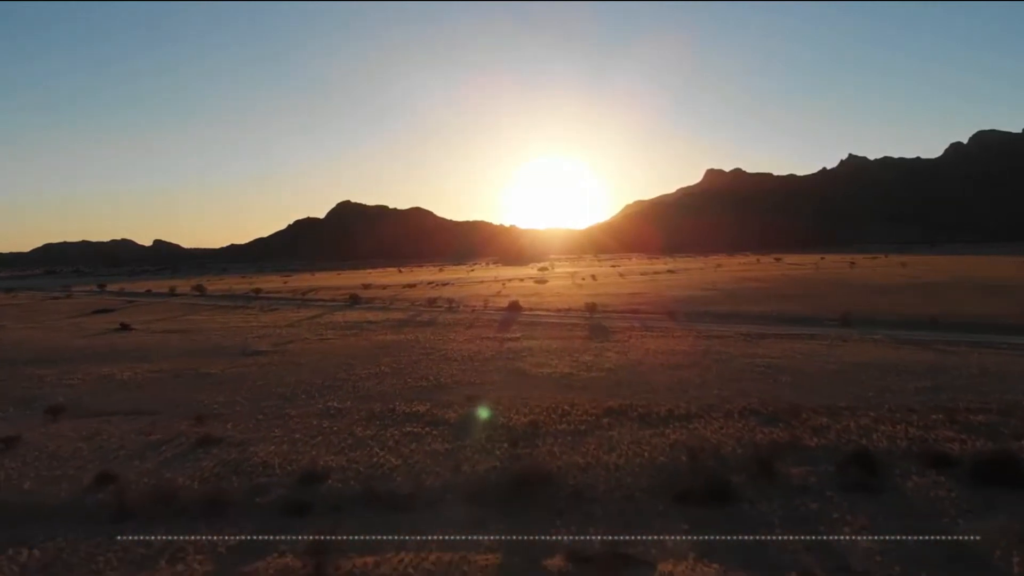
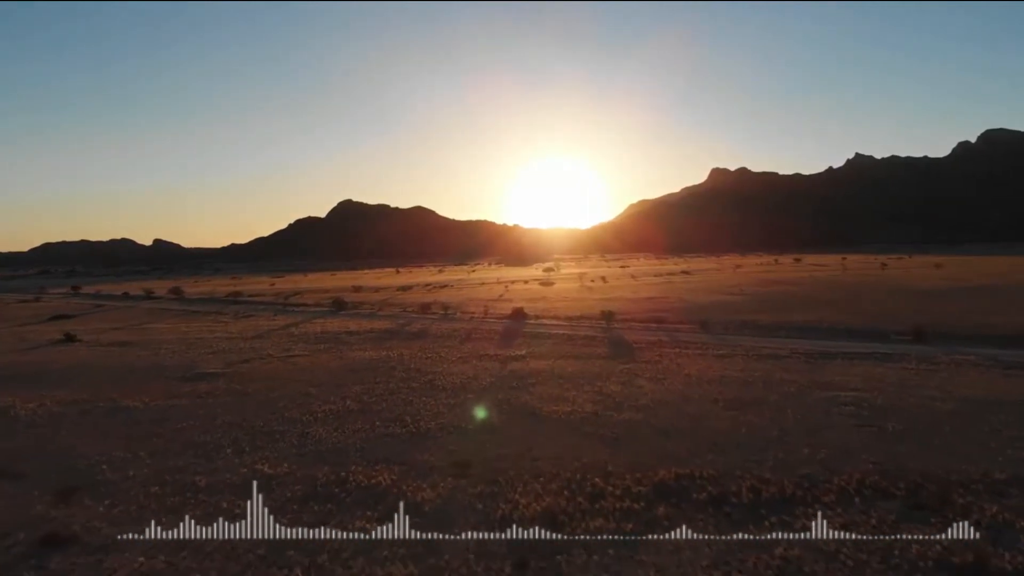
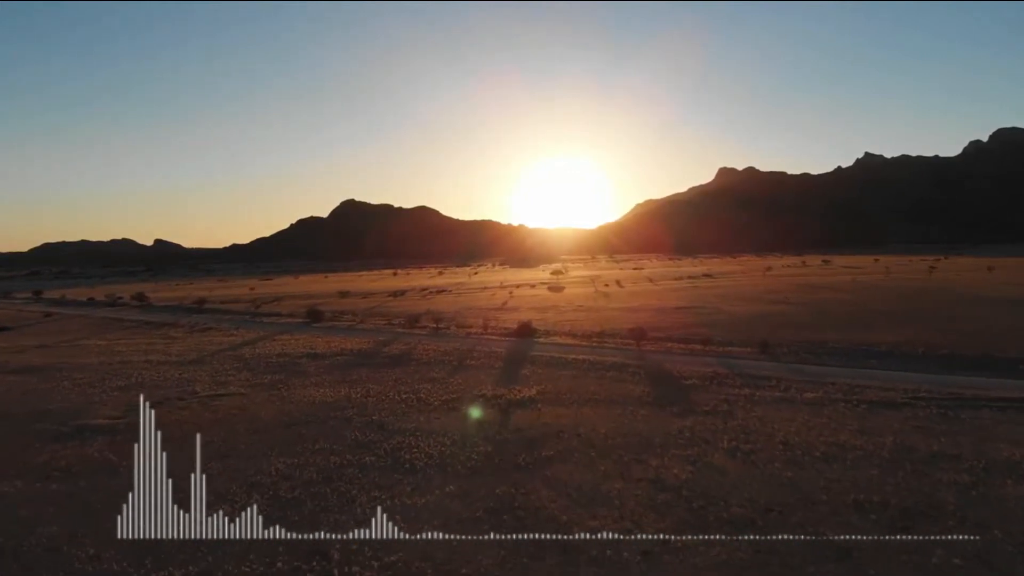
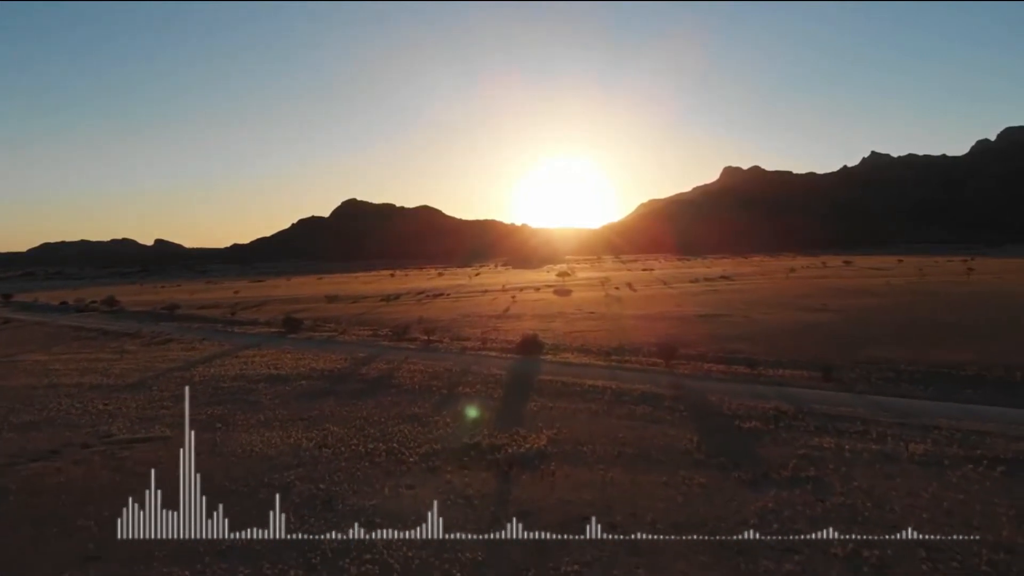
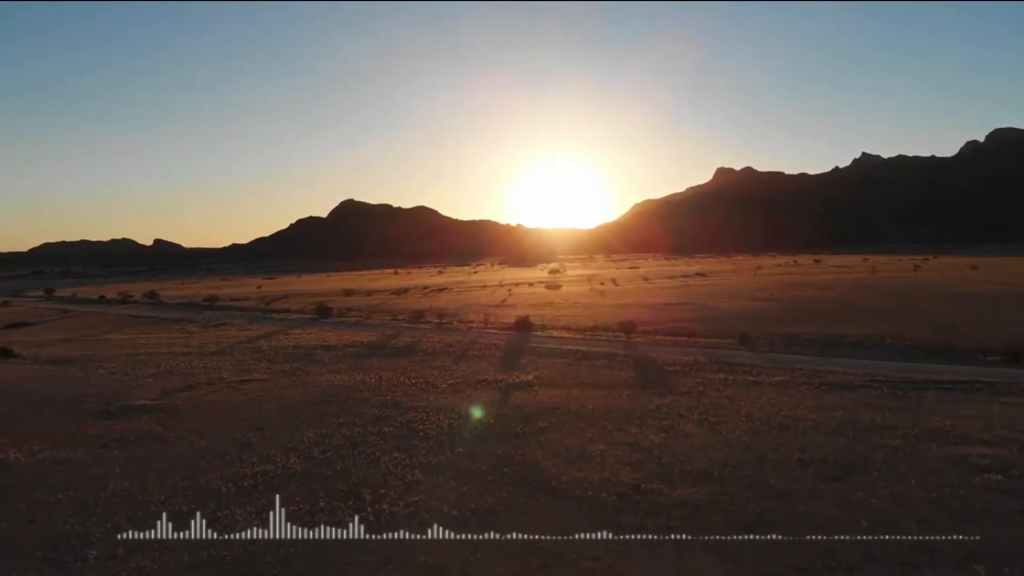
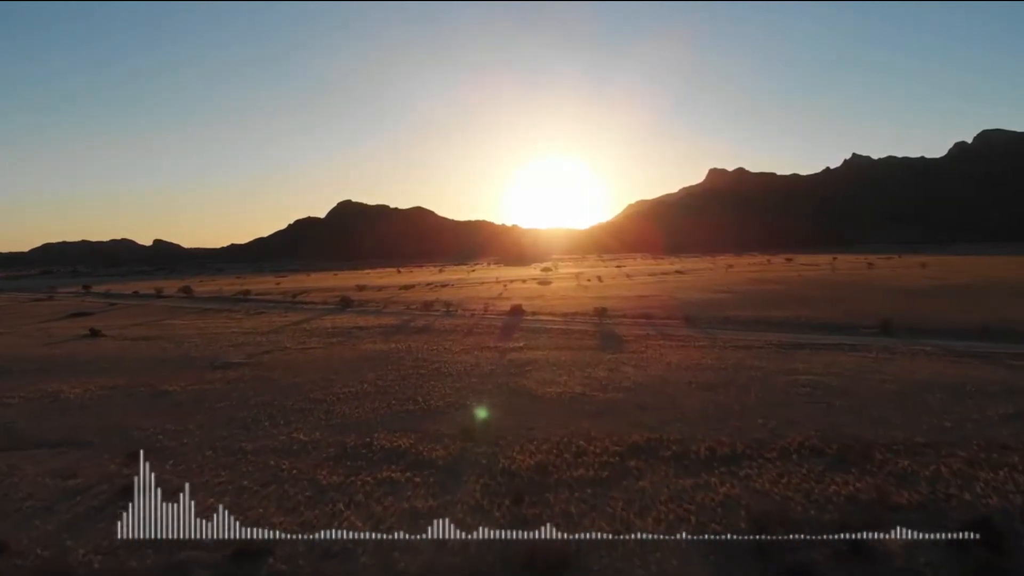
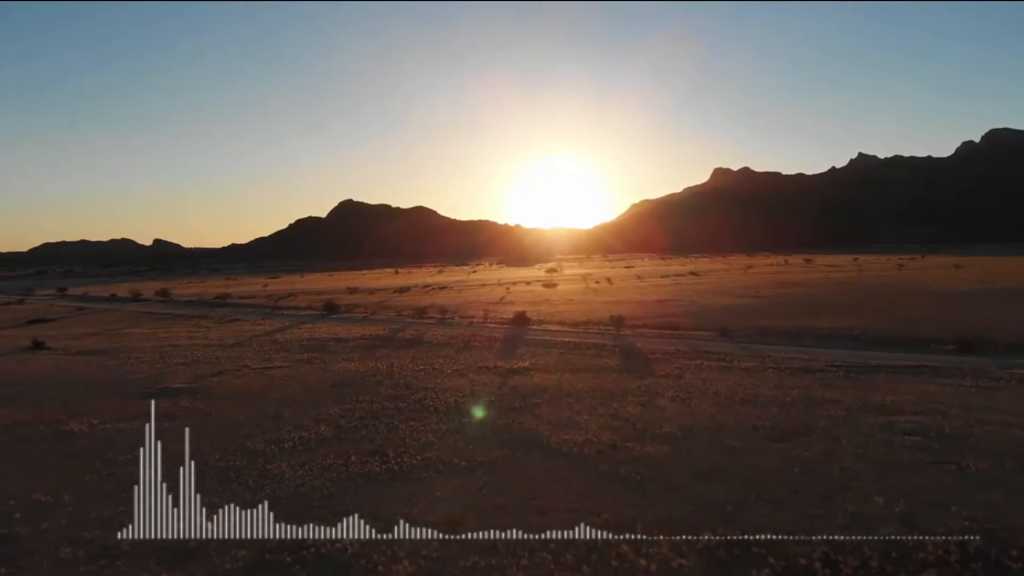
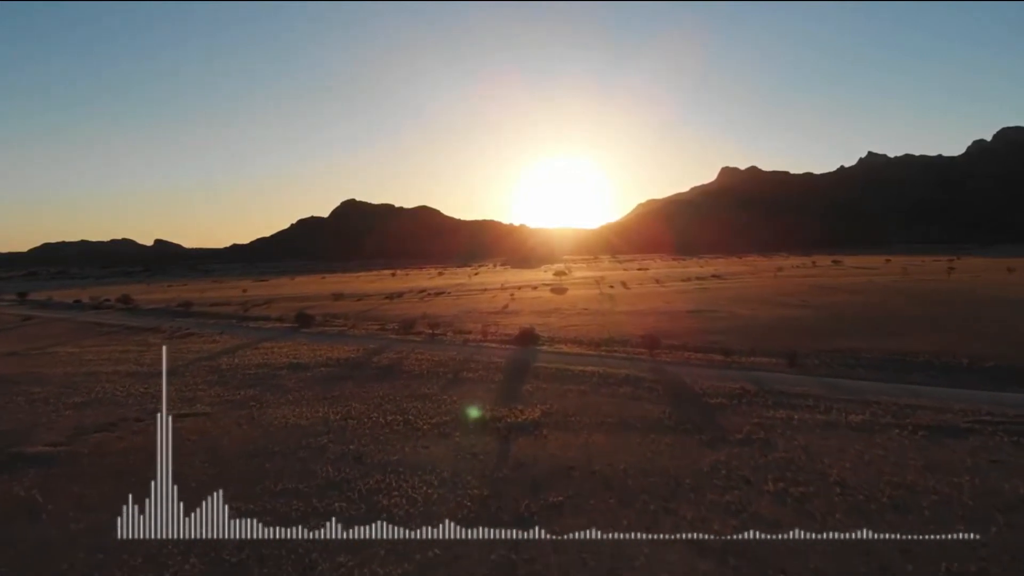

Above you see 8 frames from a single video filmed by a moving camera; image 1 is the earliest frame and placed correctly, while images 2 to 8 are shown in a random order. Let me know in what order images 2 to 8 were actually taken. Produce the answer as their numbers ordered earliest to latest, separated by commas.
6, 2, 7, 5, 3, 8, 4
